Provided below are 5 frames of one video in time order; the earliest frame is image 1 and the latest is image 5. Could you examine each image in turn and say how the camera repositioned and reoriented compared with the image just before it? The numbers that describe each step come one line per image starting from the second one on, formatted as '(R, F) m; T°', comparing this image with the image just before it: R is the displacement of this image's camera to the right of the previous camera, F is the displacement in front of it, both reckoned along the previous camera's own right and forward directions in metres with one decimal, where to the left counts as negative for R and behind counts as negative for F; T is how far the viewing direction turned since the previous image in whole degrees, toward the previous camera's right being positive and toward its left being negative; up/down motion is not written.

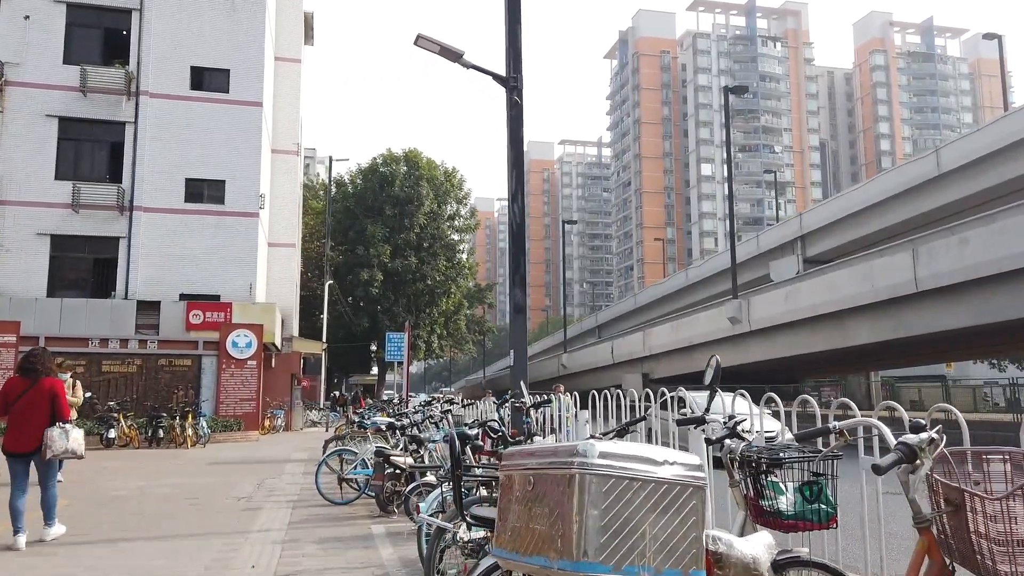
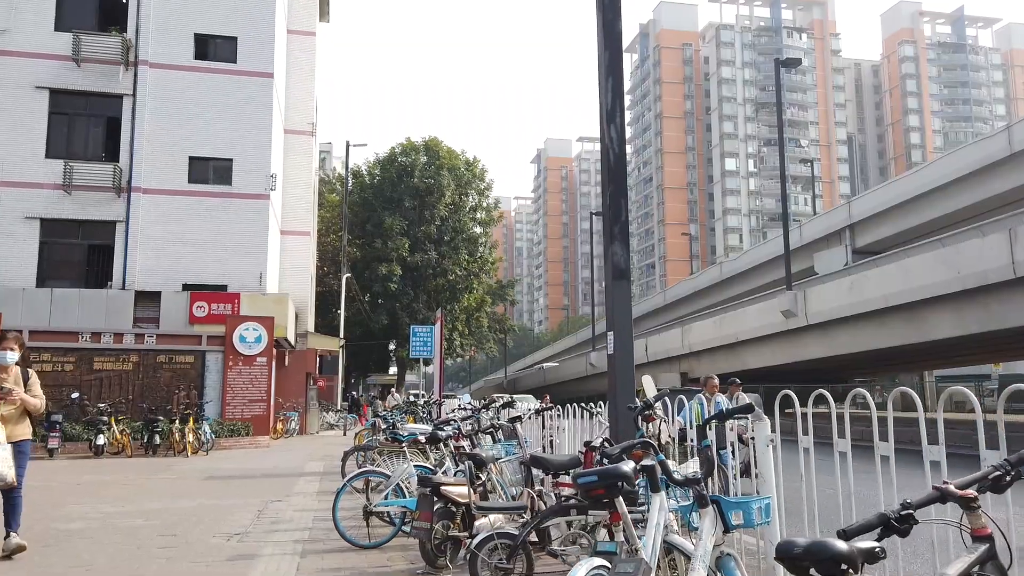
(-0.6, +2.3) m; -1°
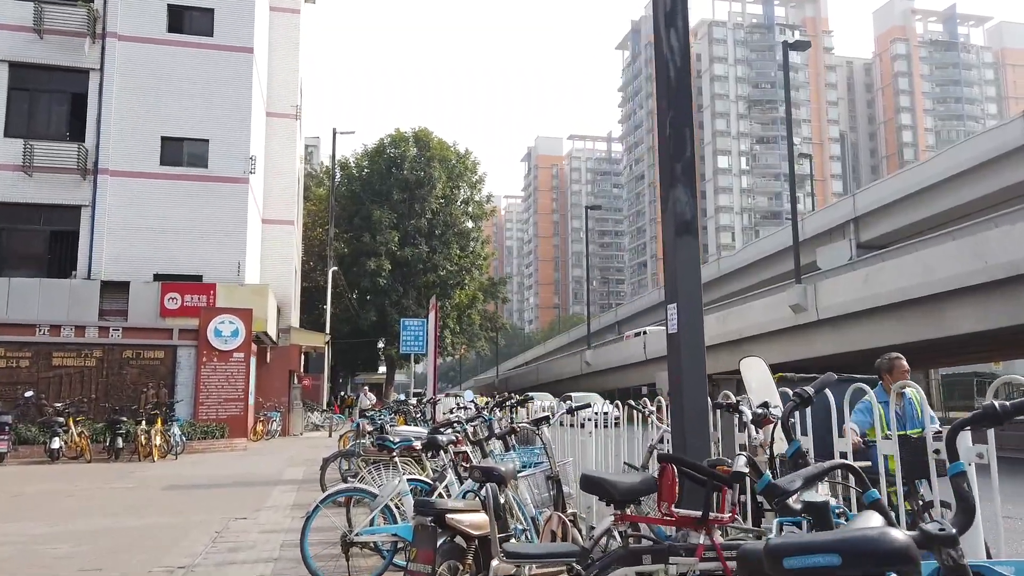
(-0.2, +1.4) m; +1°
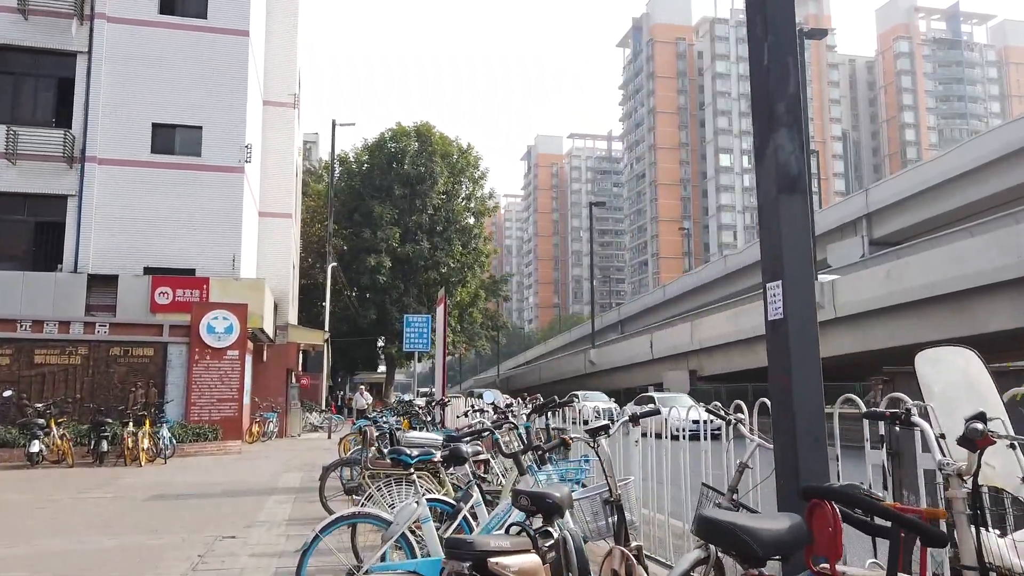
(-0.2, +0.9) m; 0°
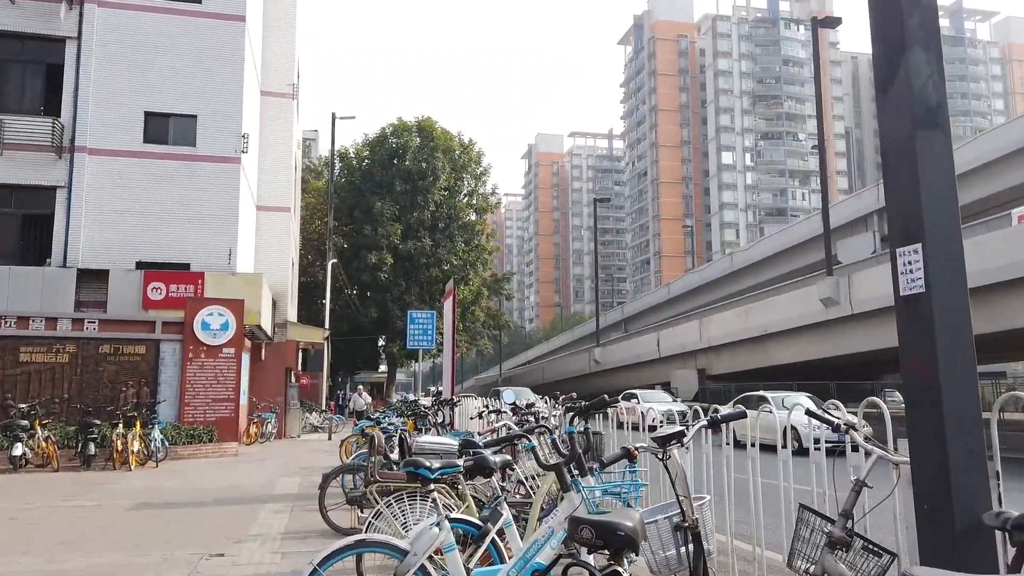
(-0.2, +0.7) m; 0°
